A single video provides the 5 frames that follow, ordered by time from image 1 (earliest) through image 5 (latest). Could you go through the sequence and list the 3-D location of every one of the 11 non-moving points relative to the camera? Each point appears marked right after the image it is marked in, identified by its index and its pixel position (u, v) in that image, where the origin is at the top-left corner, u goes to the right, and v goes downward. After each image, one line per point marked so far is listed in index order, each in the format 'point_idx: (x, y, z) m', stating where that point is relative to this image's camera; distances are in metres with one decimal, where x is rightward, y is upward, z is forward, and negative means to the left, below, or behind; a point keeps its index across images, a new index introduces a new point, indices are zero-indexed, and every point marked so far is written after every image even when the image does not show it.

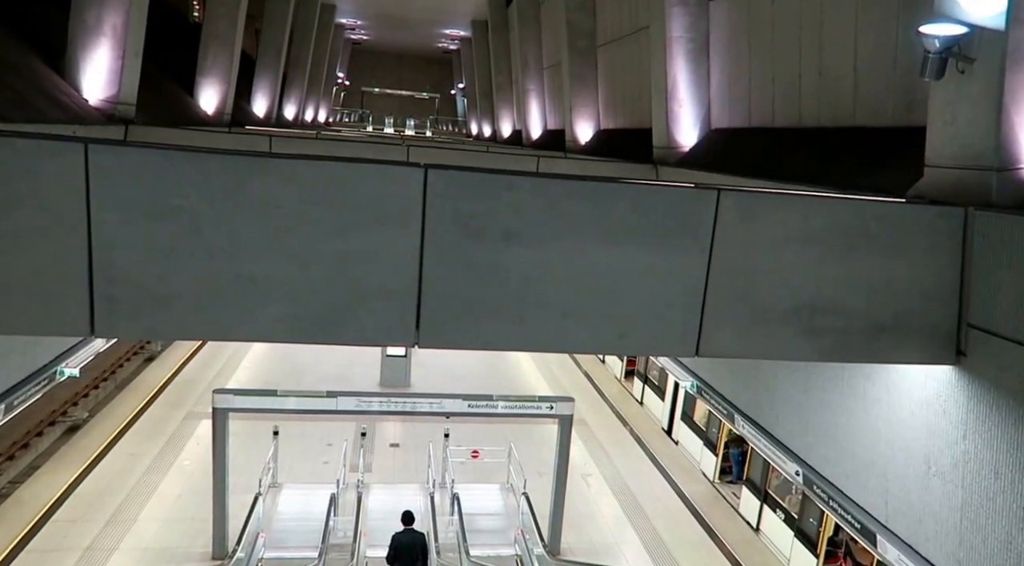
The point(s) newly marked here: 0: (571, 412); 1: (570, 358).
0: (+0.6, -1.4, +8.0) m
1: (+1.3, -1.6, +15.9) m
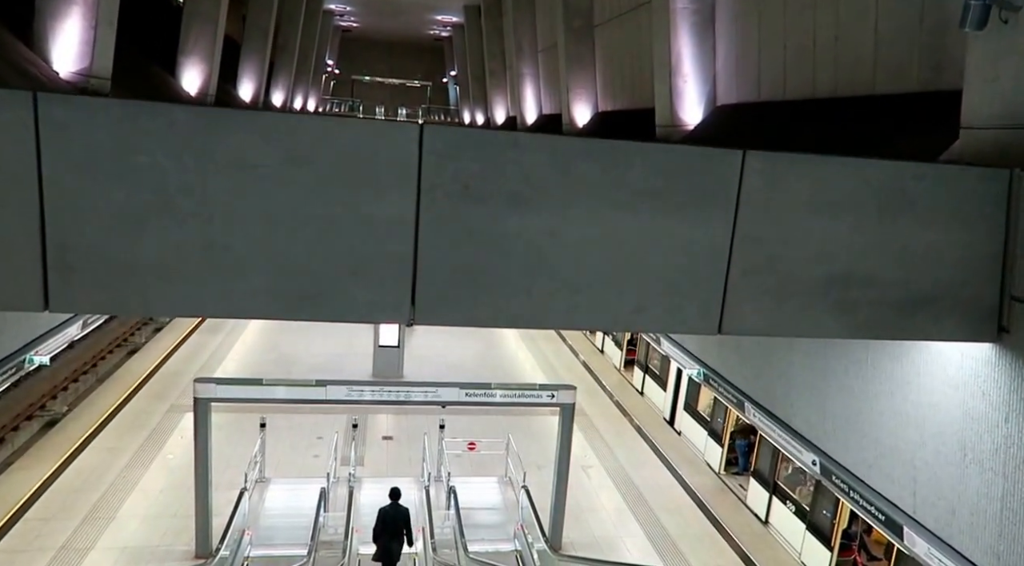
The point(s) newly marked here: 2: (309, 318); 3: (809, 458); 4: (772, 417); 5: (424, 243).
0: (+0.6, -1.2, +7.6) m
1: (+1.2, -1.4, +15.5) m
2: (-1.0, -0.2, +3.6) m
3: (+2.5, -1.5, +6.1) m
4: (+2.3, -1.2, +6.6) m
5: (-0.4, +0.2, +3.7) m
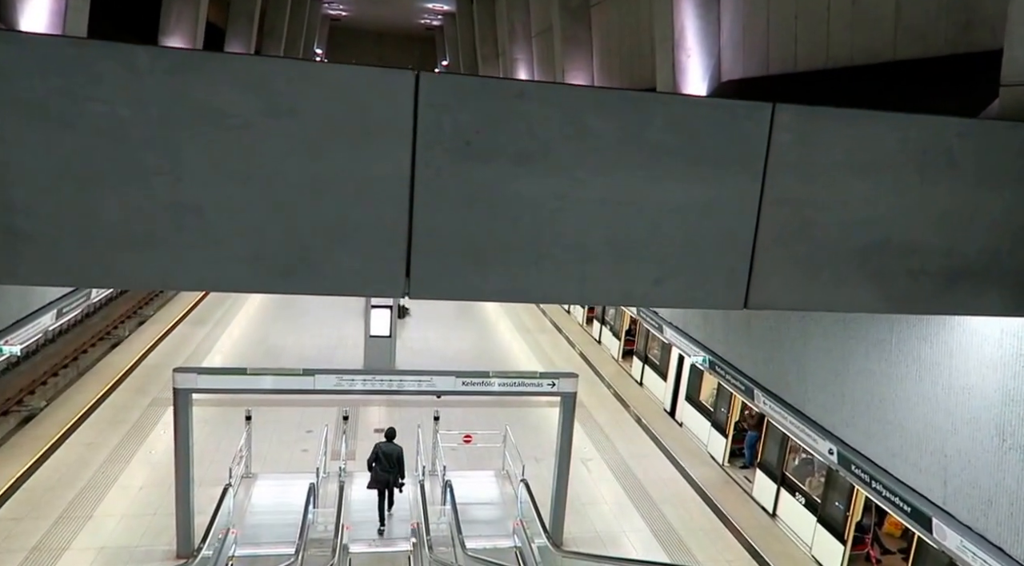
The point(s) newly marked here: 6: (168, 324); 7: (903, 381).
0: (+0.6, -1.0, +7.3) m
1: (+1.1, -1.1, +15.2) m
2: (-1.0, 0.0, +3.3) m
3: (+2.5, -1.3, +5.8) m
4: (+2.3, -1.0, +6.3) m
5: (-0.4, +0.3, +3.3) m
6: (-6.8, -0.8, +14.3) m
7: (+2.7, -0.7, +5.0) m
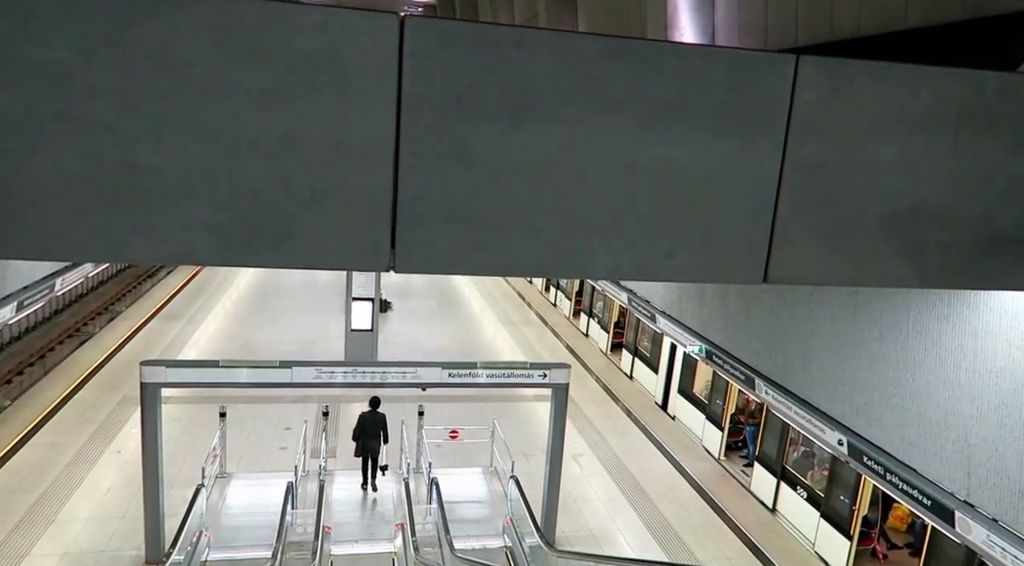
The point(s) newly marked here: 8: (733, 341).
0: (+0.5, -0.9, +6.9) m
1: (+0.8, -1.0, +14.8) m
2: (-1.0, +0.1, +2.9) m
3: (+2.4, -1.2, +5.5) m
4: (+2.3, -0.9, +6.0) m
5: (-0.4, +0.5, +2.9) m
6: (-7.0, -0.7, +13.7) m
7: (+2.6, -0.5, +4.7) m
8: (+2.1, -0.6, +6.8) m
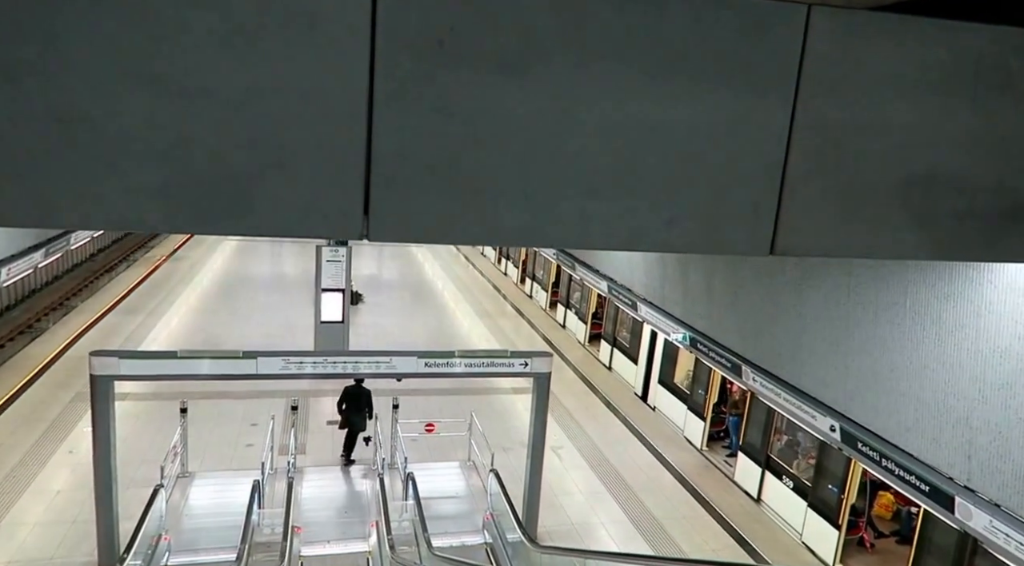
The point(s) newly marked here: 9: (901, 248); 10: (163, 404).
0: (+0.3, -0.8, +6.6) m
1: (+0.3, -0.8, +14.6) m
2: (-1.0, +0.2, +2.6) m
3: (+2.3, -1.0, +5.3) m
4: (+2.1, -0.8, +5.8) m
5: (-0.5, +0.6, +2.6) m
6: (-7.5, -0.6, +13.2) m
7: (+2.5, -0.4, +4.5) m
8: (+1.9, -0.4, +6.6) m
9: (+1.7, +0.2, +3.1) m
10: (-4.4, -1.5, +9.2) m
